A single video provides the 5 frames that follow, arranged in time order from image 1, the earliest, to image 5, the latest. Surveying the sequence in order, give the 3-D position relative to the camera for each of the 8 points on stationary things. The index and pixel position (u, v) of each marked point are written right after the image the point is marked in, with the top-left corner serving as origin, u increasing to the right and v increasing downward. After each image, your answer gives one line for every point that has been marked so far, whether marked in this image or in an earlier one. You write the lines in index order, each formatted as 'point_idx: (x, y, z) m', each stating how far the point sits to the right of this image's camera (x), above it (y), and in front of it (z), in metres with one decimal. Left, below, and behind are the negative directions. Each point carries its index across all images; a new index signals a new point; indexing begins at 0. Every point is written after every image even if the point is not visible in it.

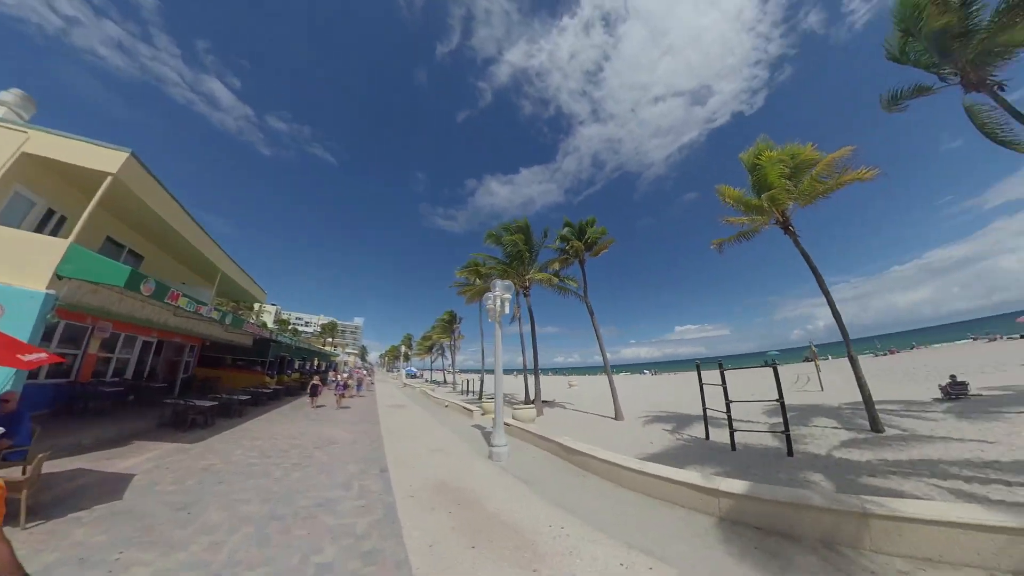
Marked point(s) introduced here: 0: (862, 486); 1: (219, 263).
0: (+4.7, -2.5, +4.6) m
1: (-8.0, +0.7, +9.3) m
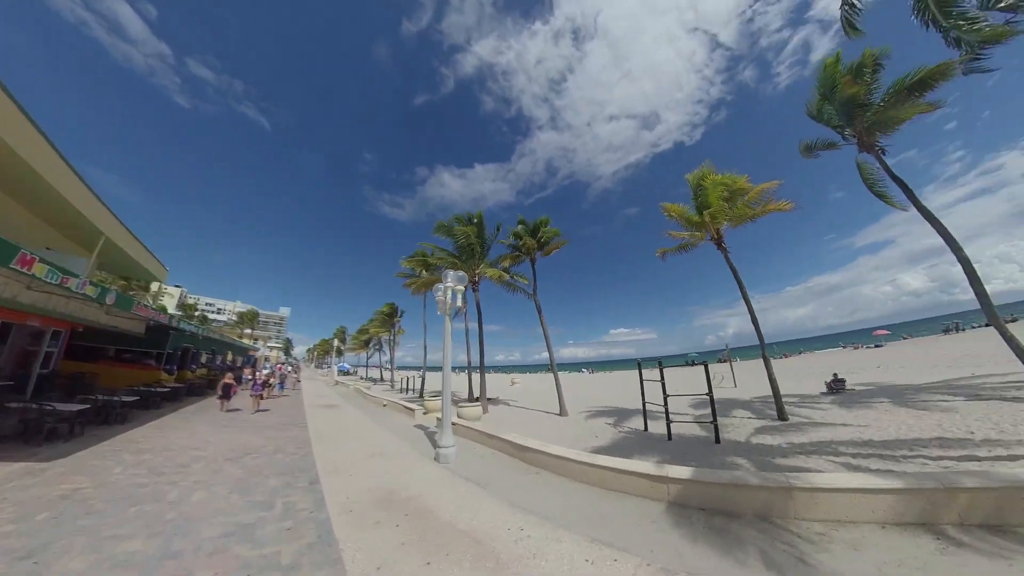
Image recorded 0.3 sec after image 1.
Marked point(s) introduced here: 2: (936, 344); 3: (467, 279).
0: (+4.0, -2.7, +5.1) m
1: (-9.2, +1.3, +7.6) m
2: (+19.9, -2.6, +15.7) m
3: (-1.1, +0.2, +7.7) m
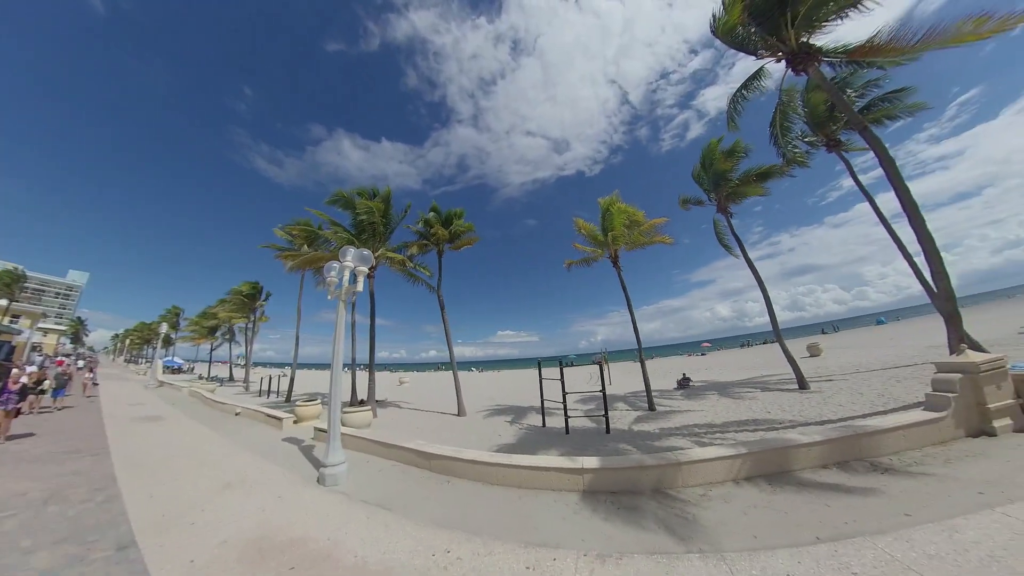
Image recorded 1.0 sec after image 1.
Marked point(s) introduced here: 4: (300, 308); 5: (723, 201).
0: (+2.5, -2.8, +5.8) m
1: (-10.4, +2.4, +4.1) m
2: (+14.2, -4.0, +20.8) m
3: (-2.9, +0.6, +6.8) m
4: (-12.4, -1.2, +19.6) m
5: (+7.0, +2.9, +11.0) m
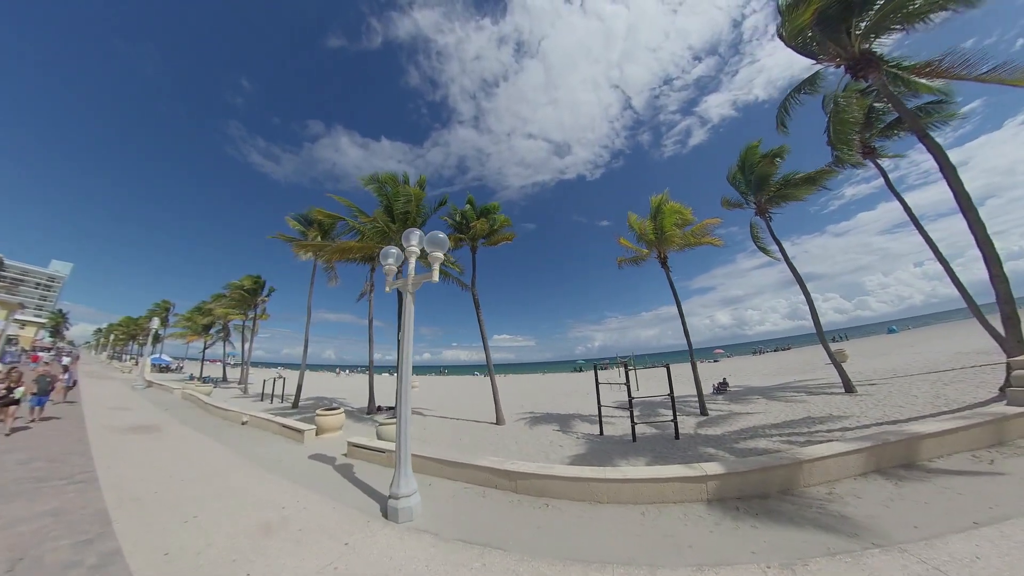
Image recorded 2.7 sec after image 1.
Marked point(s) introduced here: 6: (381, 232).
0: (+3.8, -2.7, +5.5) m
1: (-8.9, +2.9, +3.5) m
2: (+14.9, -4.4, +20.9) m
3: (-1.5, +0.8, +6.4) m
4: (-11.5, -0.9, +18.9) m
5: (+8.2, +2.9, +10.9) m
6: (-4.7, +2.3, +12.1) m
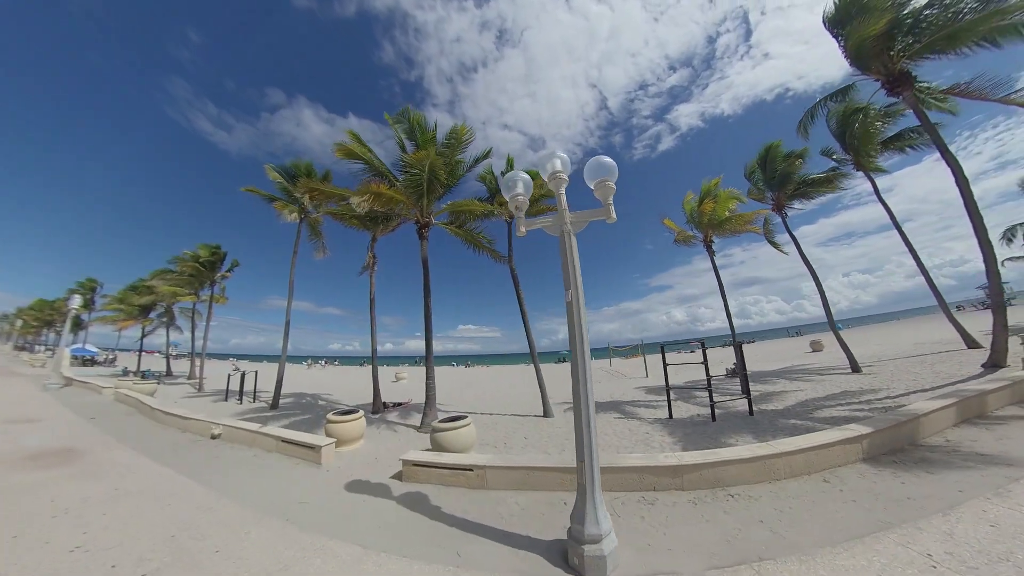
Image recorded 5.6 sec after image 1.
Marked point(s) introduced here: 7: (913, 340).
0: (+5.9, -2.4, +6.1) m
1: (-6.3, +3.4, +2.3) m
2: (+14.8, -4.2, +22.9) m
3: (+0.6, +1.2, +6.2) m
4: (-11.0, 0.0, +17.3) m
5: (+9.7, +3.1, +12.0) m
6: (-3.3, +2.9, +11.4) m
7: (+17.3, -2.2, +14.6) m
